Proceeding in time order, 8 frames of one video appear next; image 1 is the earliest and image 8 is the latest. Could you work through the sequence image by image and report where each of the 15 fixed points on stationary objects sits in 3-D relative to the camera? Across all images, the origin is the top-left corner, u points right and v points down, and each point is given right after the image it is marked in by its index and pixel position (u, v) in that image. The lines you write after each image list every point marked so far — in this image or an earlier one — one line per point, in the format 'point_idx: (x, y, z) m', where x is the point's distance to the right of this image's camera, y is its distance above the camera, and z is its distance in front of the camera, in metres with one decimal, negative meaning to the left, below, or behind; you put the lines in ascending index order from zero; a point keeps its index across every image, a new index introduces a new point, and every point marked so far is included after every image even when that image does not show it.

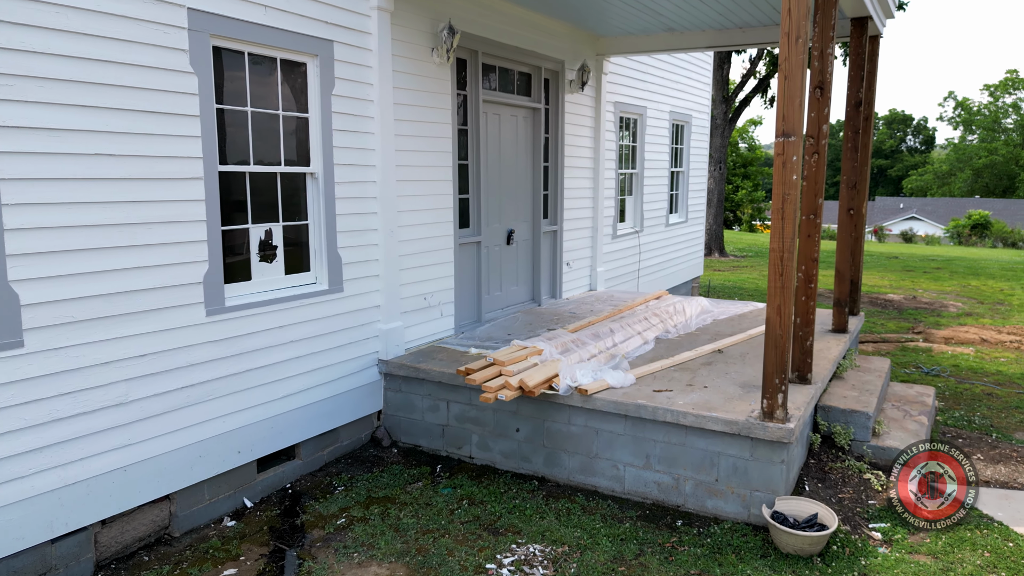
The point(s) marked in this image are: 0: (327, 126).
0: (-1.1, +1.0, +4.6) m
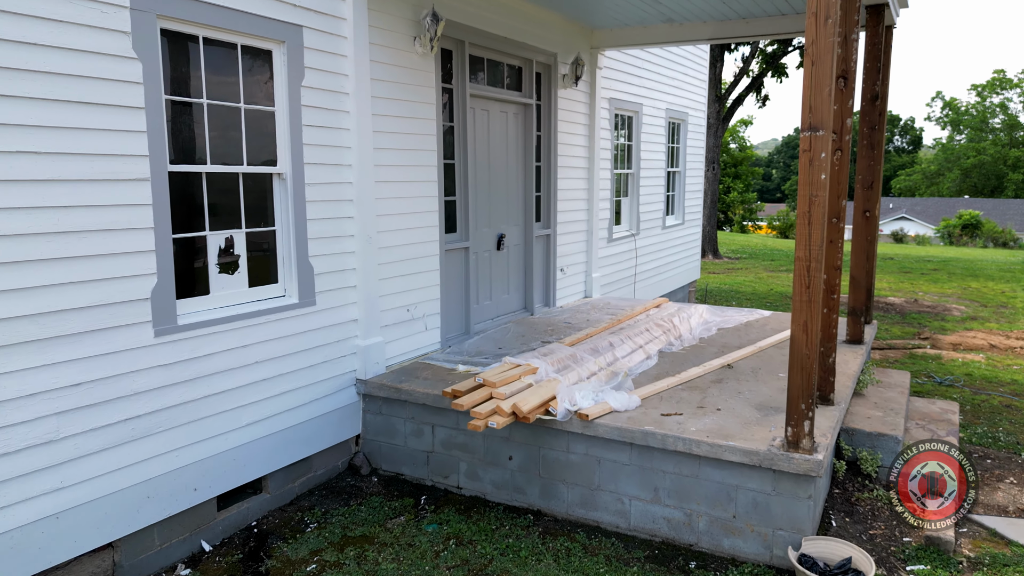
0: (-1.2, +0.9, +4.1) m
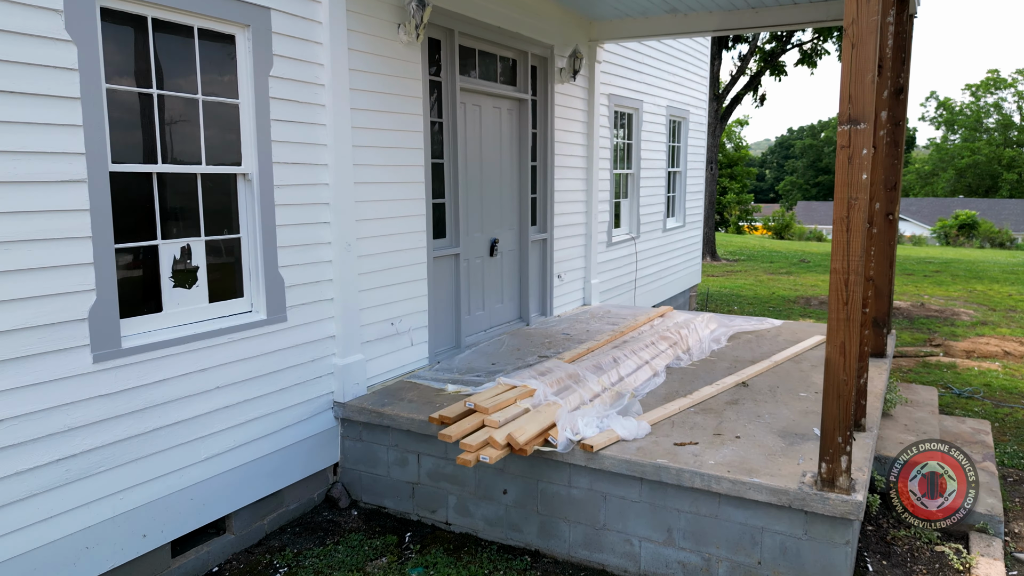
0: (-1.2, +0.9, +3.7) m
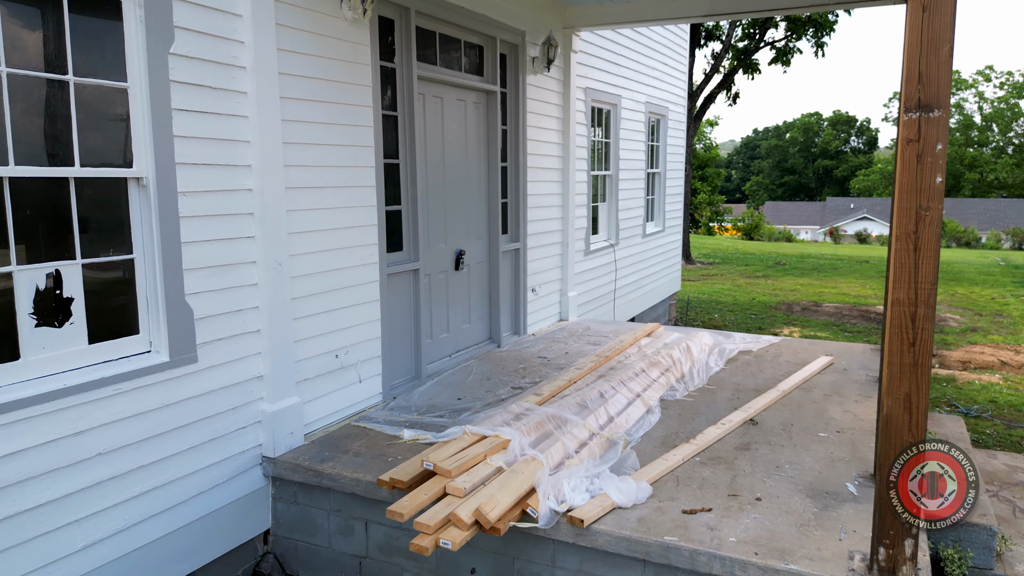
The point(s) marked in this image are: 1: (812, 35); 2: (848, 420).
0: (-1.4, +0.7, +2.9) m
1: (+7.0, +6.0, +17.5) m
2: (+1.8, -0.7, +4.0) m
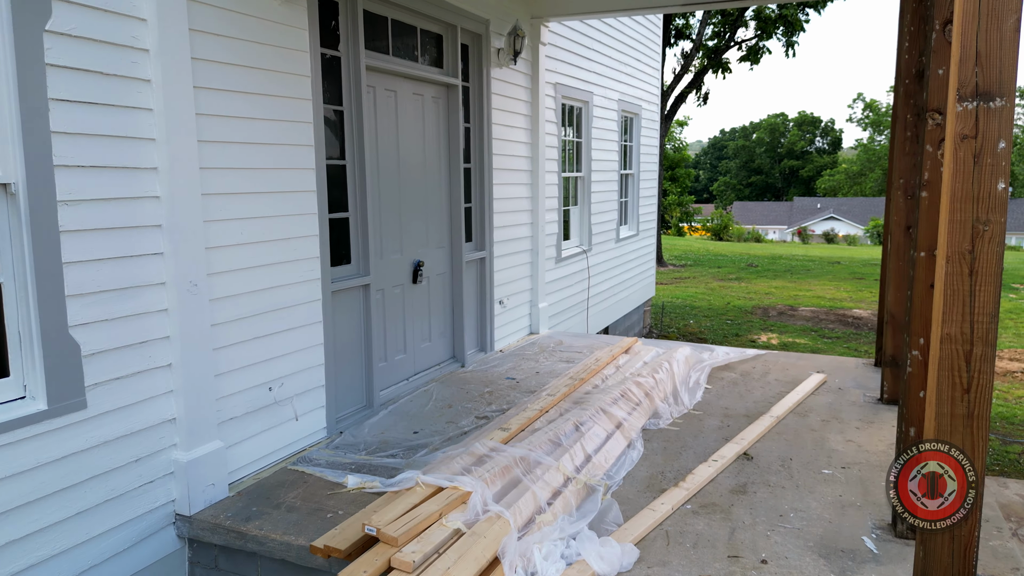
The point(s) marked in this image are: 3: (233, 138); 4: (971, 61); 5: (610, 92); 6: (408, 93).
0: (-1.5, +0.6, +2.3) m
1: (+6.2, +5.9, +17.3) m
2: (+1.6, -0.8, +3.5) m
3: (-1.2, +0.6, +3.1) m
4: (+1.1, +0.5, +1.7) m
5: (+1.1, +2.1, +7.9) m
6: (-0.6, +1.2, +4.5) m
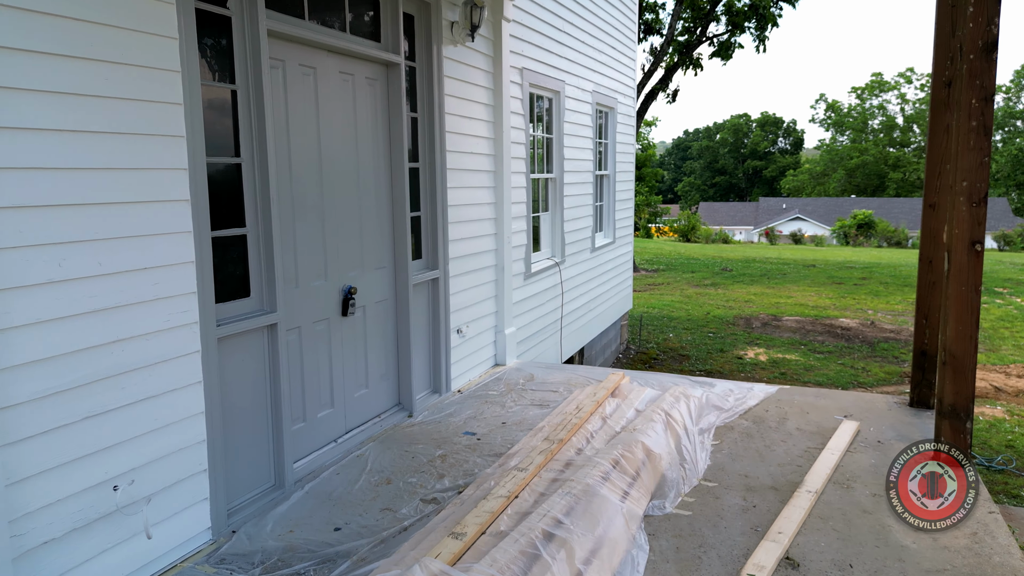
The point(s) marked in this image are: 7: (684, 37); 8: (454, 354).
0: (-1.6, +0.4, +1.3) m
1: (+5.4, +5.8, +16.5) m
2: (+1.5, -0.9, +2.6) m
3: (-1.3, +0.5, +2.1) m
4: (+1.0, +0.4, +0.8) m
5: (+0.7, +1.9, +7.0) m
6: (-0.8, +1.0, +3.5) m
7: (+4.0, +5.9, +17.3) m
8: (-0.4, -0.4, +4.6) m
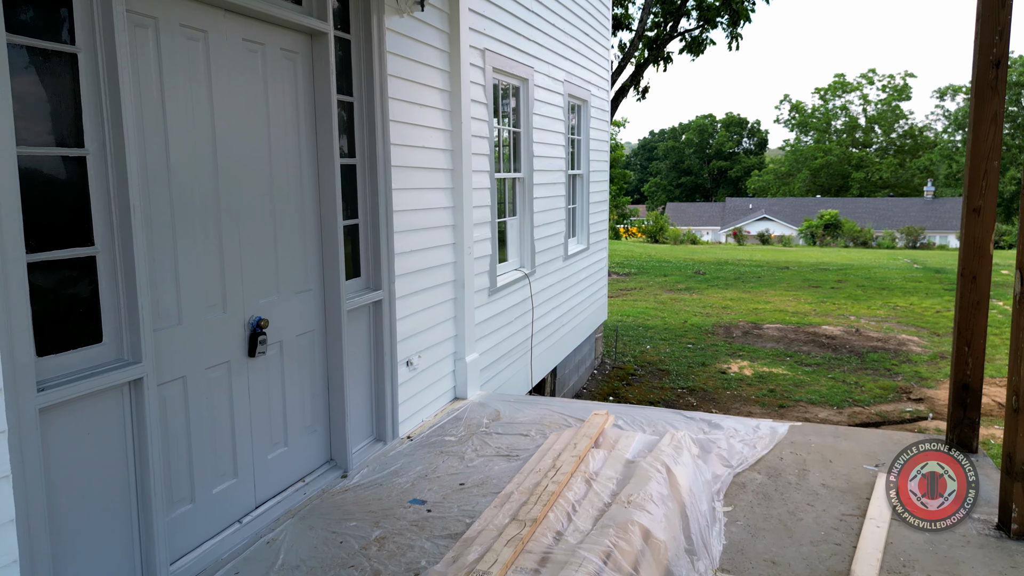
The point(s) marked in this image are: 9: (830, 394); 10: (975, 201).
0: (-1.7, +0.3, +0.4) m
1: (+4.6, +5.7, +16.0) m
2: (+1.4, -1.0, +1.9) m
3: (-1.4, +0.3, +1.2) m
4: (+1.0, +0.3, 0.0) m
5: (+0.4, +1.8, +6.2) m
6: (-1.0, +0.9, +2.7) m
7: (+3.2, +5.8, +16.7) m
8: (-0.6, -0.5, +3.8) m
9: (+3.2, -1.1, +7.5) m
10: (+2.1, +0.4, +3.4) m
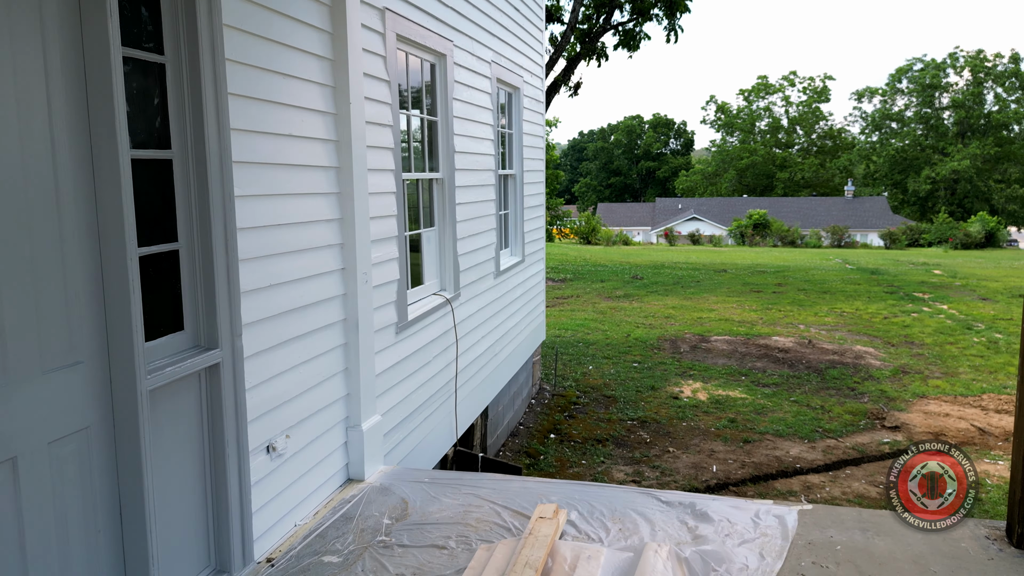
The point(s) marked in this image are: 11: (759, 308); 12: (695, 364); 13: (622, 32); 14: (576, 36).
0: (-1.7, +0.1, -0.9) m
1: (+3.1, +5.6, +15.2) m
2: (+1.2, -1.2, +0.9) m
3: (-1.5, +0.1, 0.0) m
4: (+1.0, +0.1, -1.0) m
5: (-0.2, +1.7, +5.1) m
6: (-1.2, +0.7, +1.5) m
7: (+1.6, +5.6, +15.8) m
8: (-0.9, -0.7, +2.6) m
9: (+2.6, -1.2, +6.7) m
10: (+1.8, +0.3, +2.5) m
11: (+4.2, -0.3, +12.6) m
12: (+2.2, -0.9, +8.7) m
13: (+2.4, +5.4, +15.6) m
14: (+1.4, +5.4, +15.8) m
